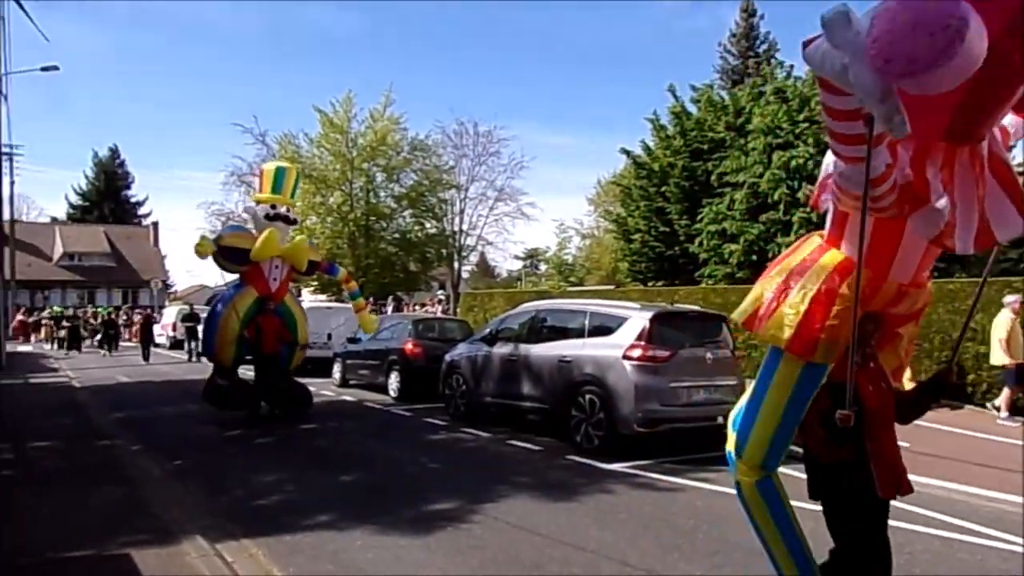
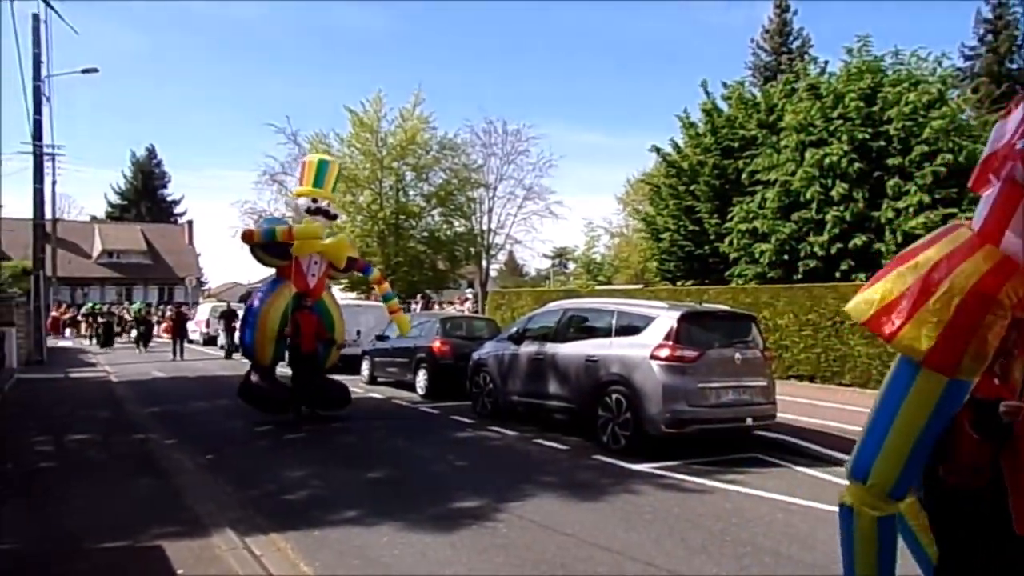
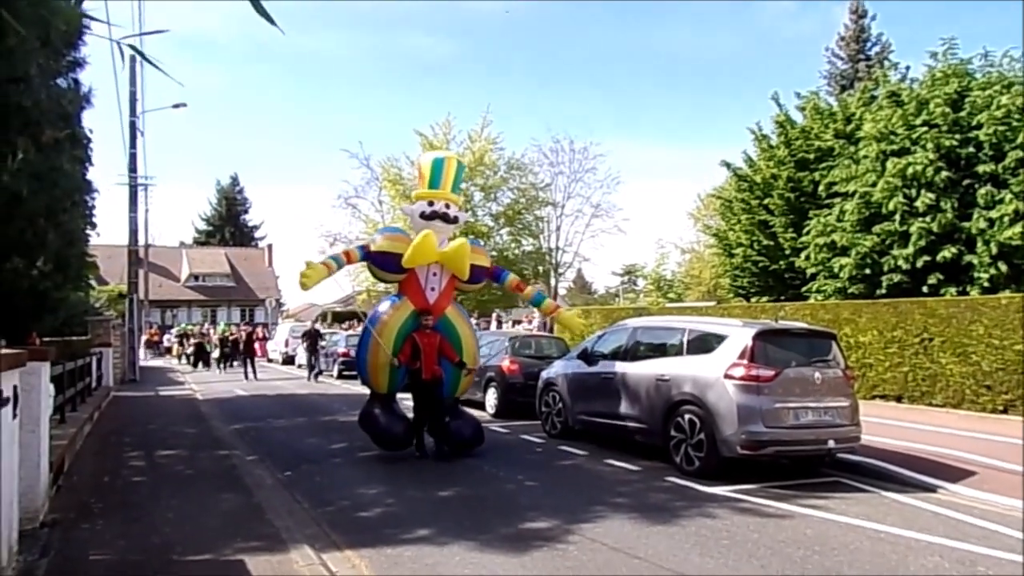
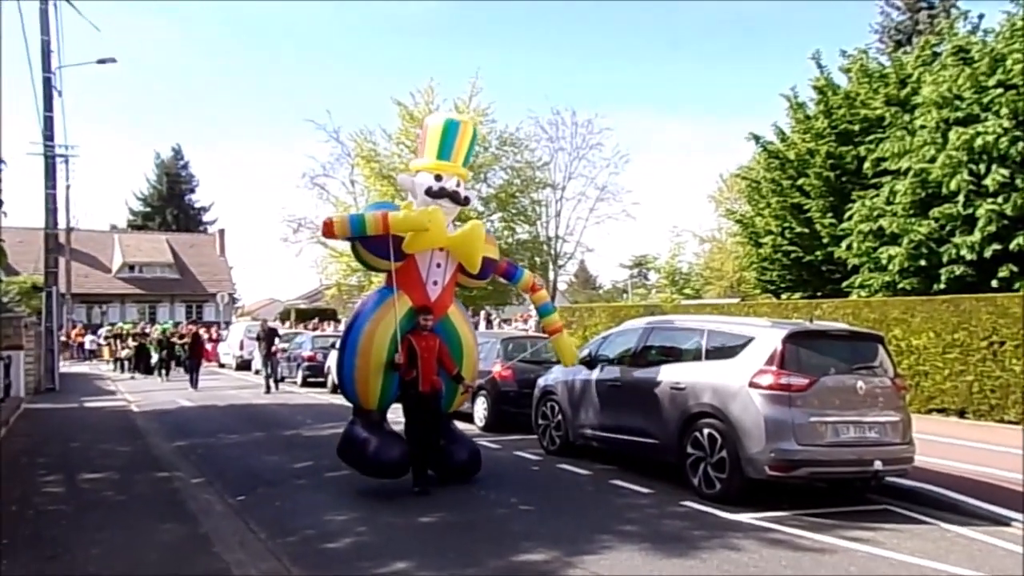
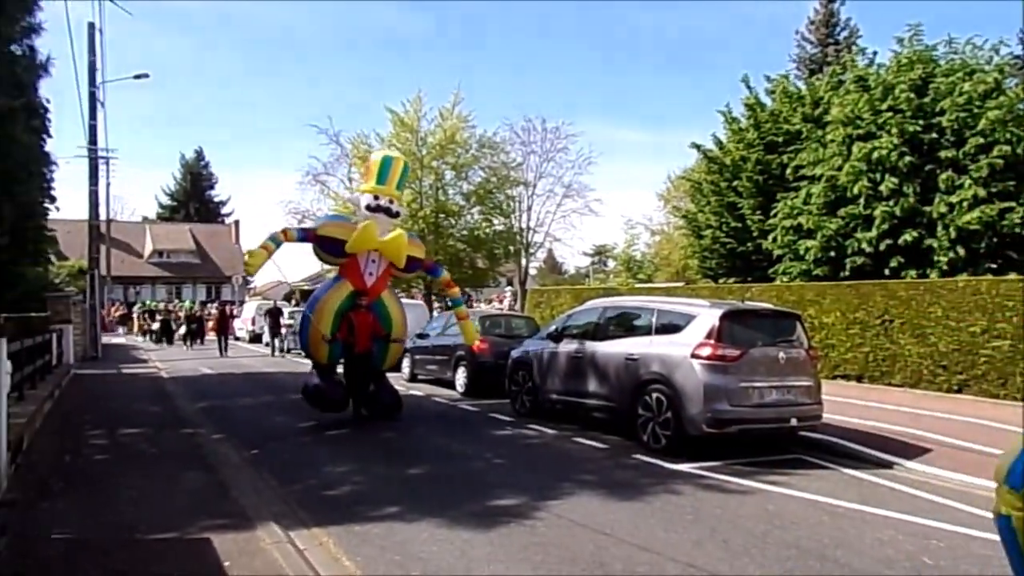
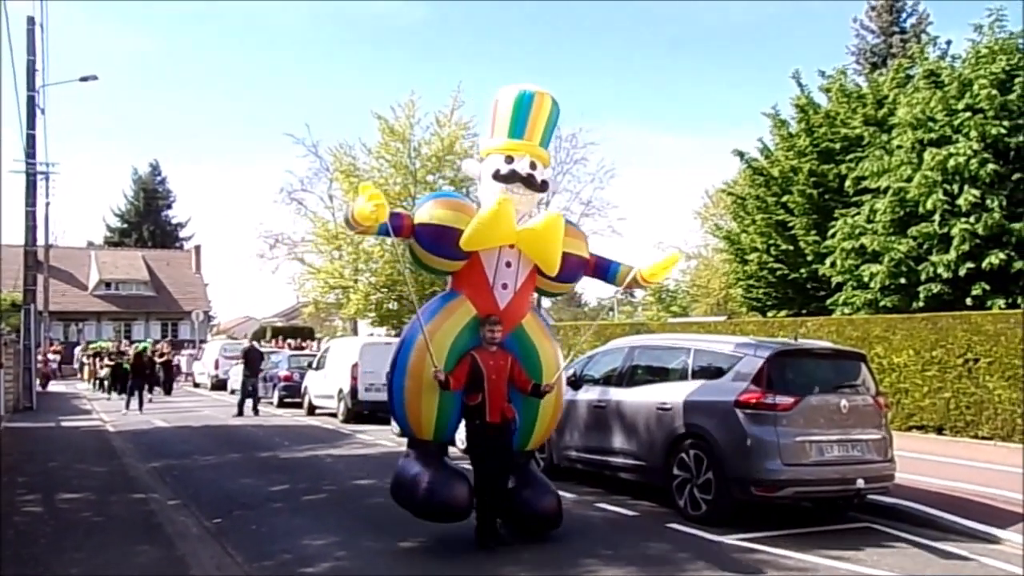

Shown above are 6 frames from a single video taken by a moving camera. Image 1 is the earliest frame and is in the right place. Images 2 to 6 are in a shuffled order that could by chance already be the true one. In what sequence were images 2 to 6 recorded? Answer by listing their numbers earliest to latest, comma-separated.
2, 5, 3, 4, 6
